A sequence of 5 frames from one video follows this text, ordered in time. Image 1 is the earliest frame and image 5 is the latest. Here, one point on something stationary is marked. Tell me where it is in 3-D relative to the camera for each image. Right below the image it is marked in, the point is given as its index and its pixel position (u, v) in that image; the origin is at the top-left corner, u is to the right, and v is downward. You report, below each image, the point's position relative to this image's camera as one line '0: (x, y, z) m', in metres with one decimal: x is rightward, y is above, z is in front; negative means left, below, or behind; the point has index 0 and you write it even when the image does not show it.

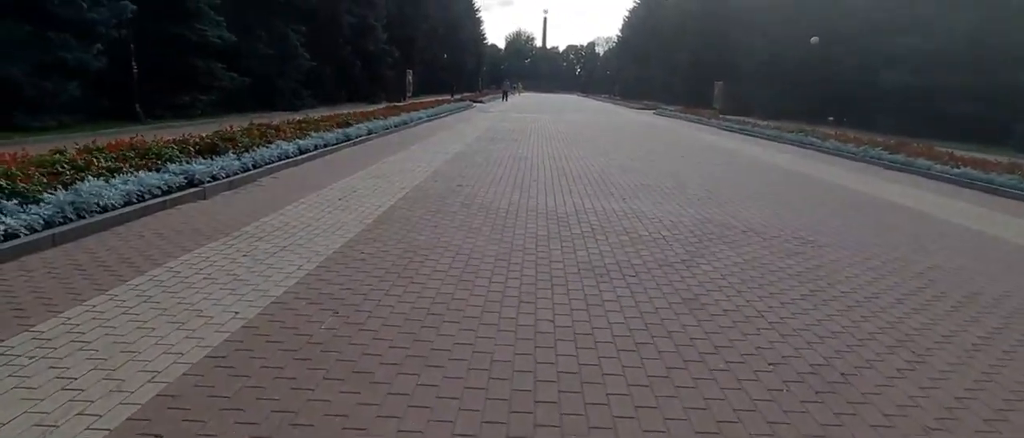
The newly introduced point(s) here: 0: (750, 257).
0: (+1.7, -0.3, +5.2) m
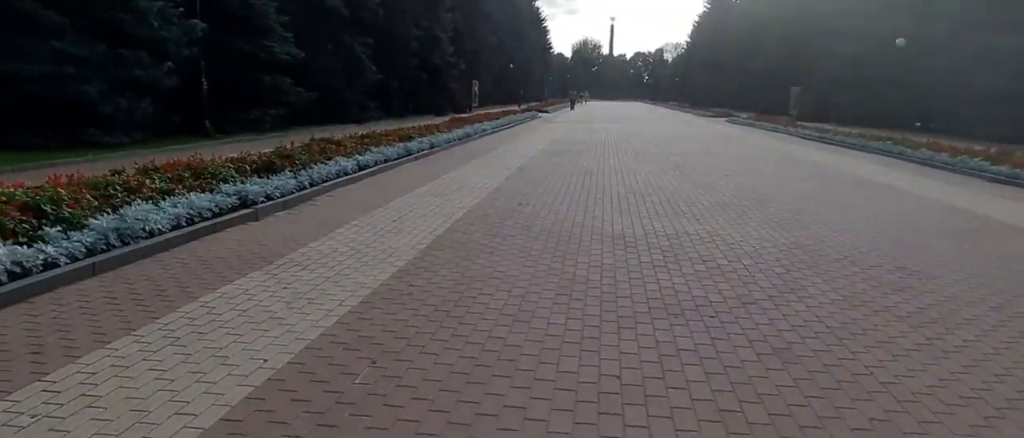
0: (+2.1, -0.5, +4.5) m
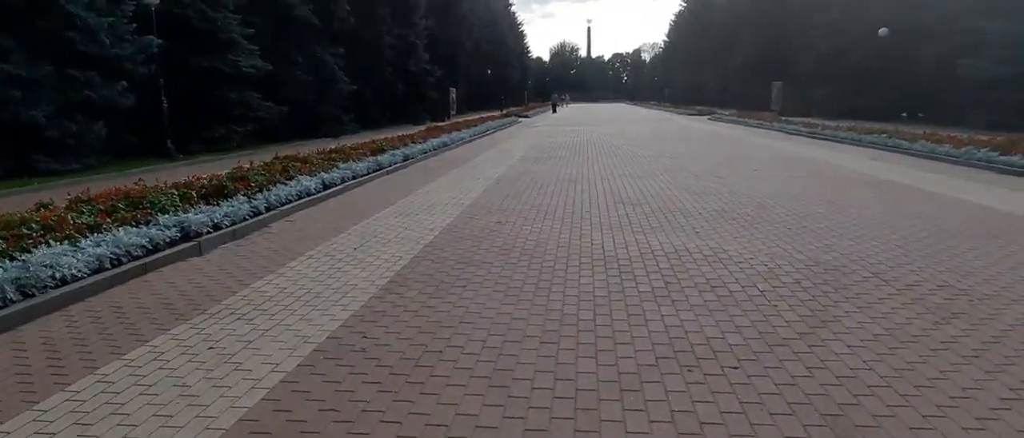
0: (+2.0, -0.5, +3.8) m
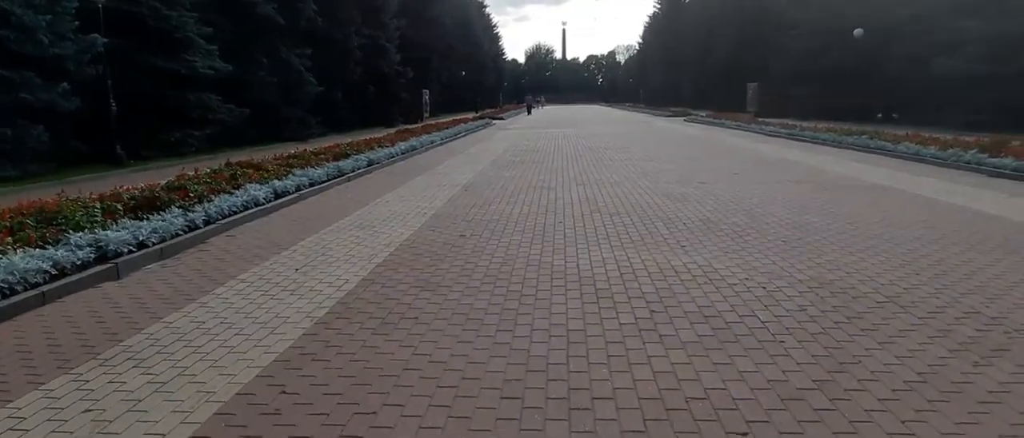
0: (+1.8, -0.6, +3.1) m
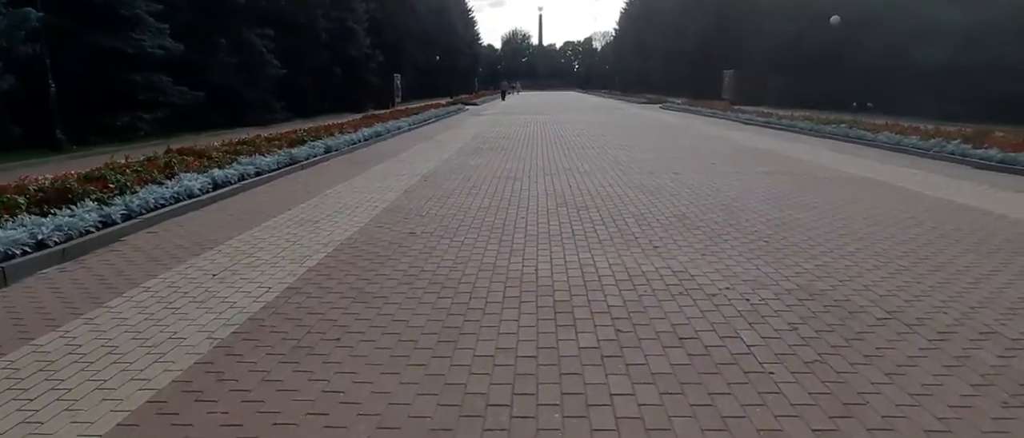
0: (+1.5, -0.7, +2.6) m
